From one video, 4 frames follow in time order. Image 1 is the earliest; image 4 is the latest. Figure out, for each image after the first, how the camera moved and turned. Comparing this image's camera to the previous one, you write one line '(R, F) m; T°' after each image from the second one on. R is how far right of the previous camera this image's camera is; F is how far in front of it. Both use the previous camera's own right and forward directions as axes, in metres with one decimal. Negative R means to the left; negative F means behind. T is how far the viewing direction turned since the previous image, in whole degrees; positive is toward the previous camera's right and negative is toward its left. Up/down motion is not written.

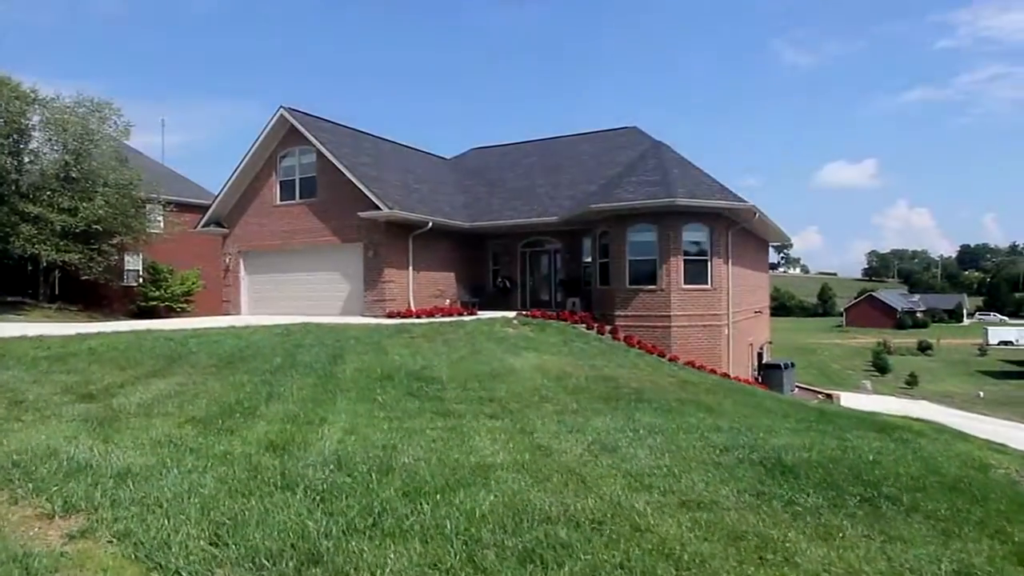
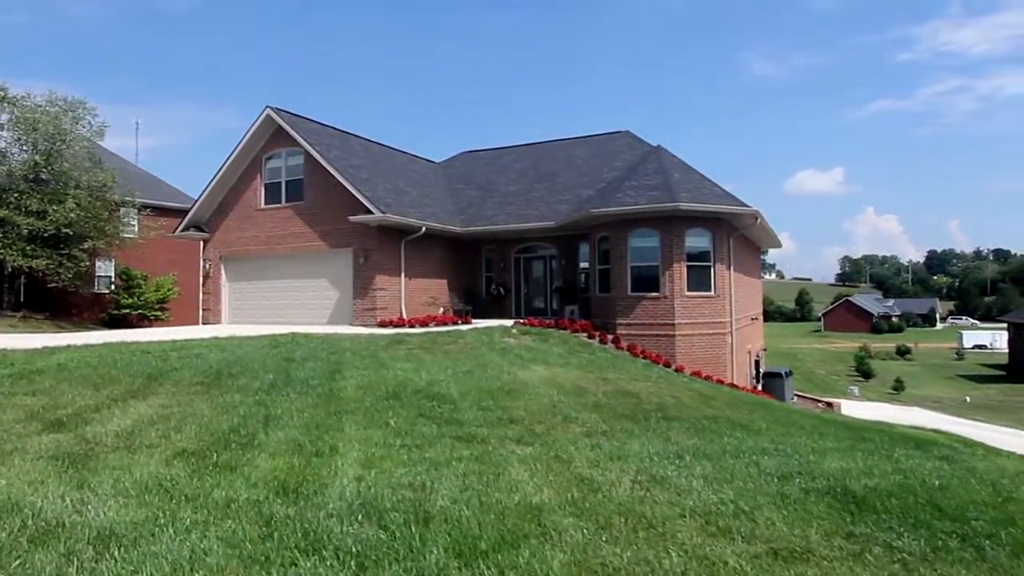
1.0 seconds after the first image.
(-0.4, +0.7) m; +2°
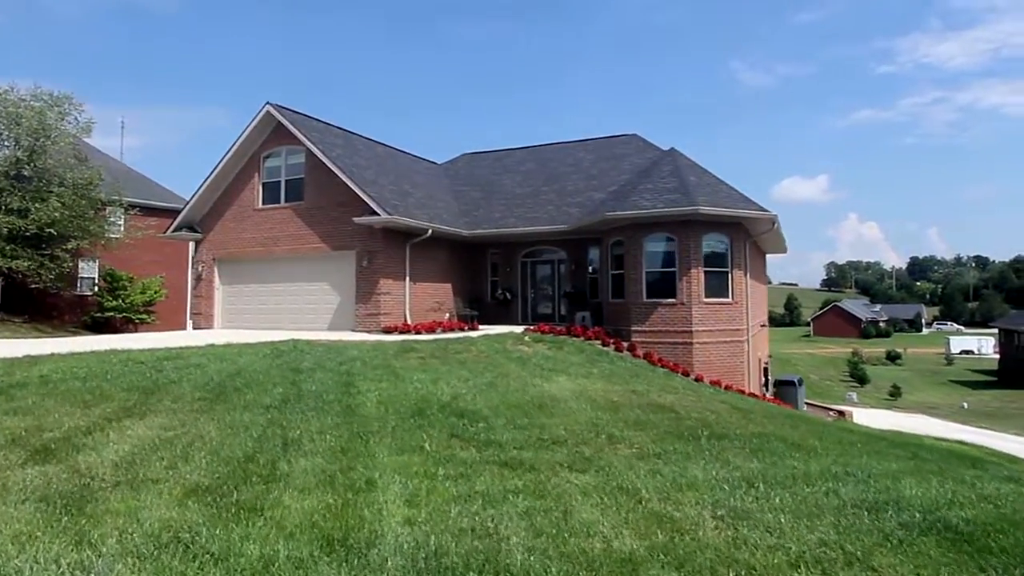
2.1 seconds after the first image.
(-0.5, +0.7) m; +1°
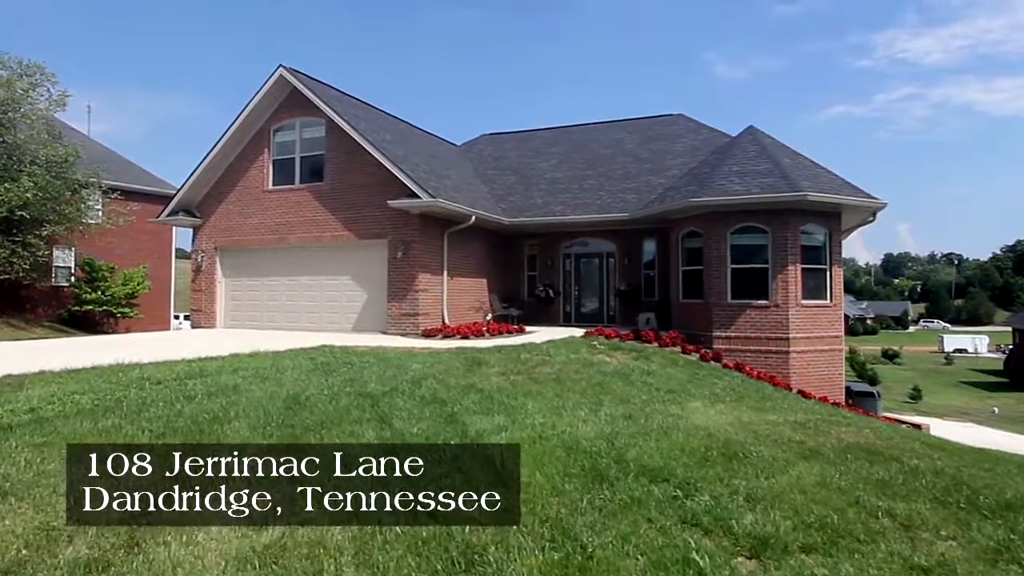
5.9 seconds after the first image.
(-1.7, +2.3) m; +2°
